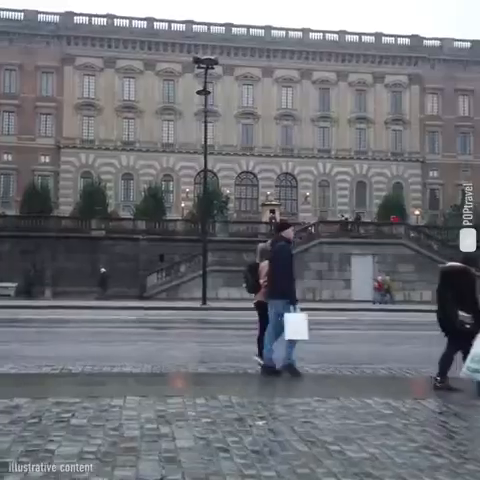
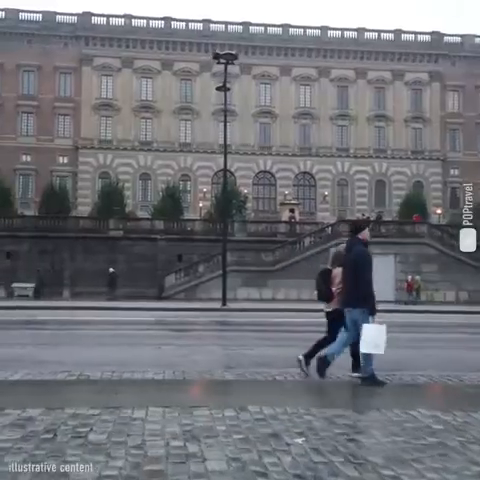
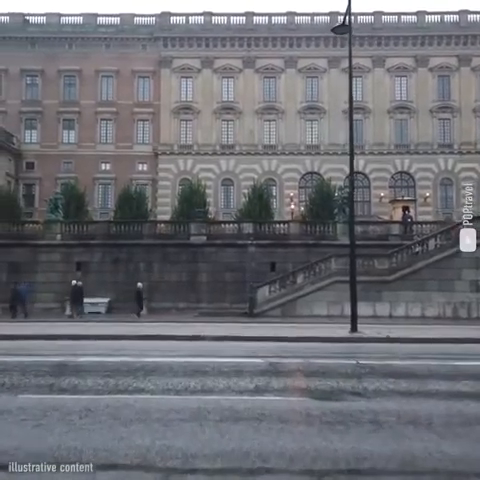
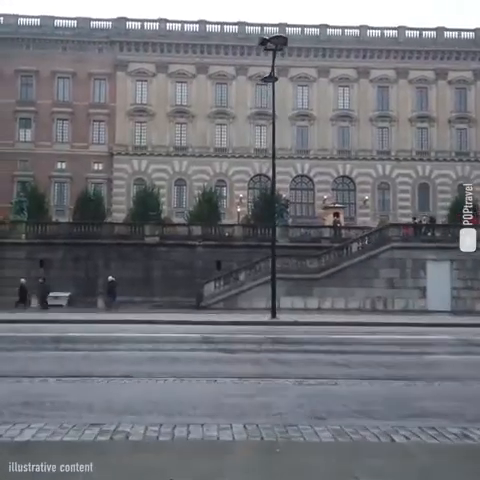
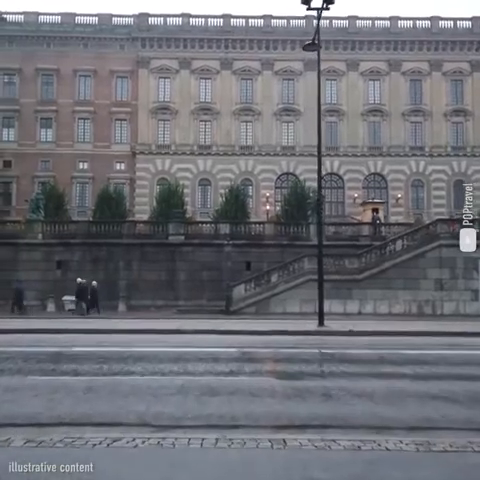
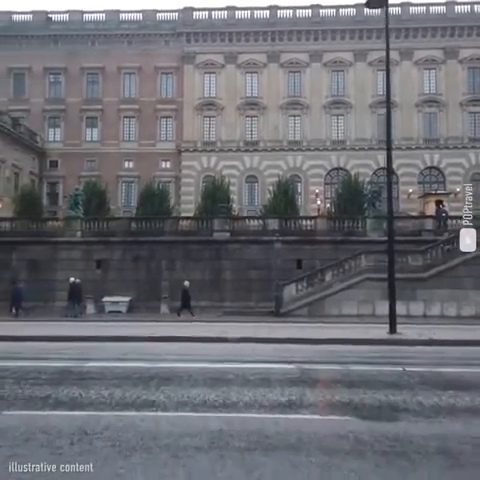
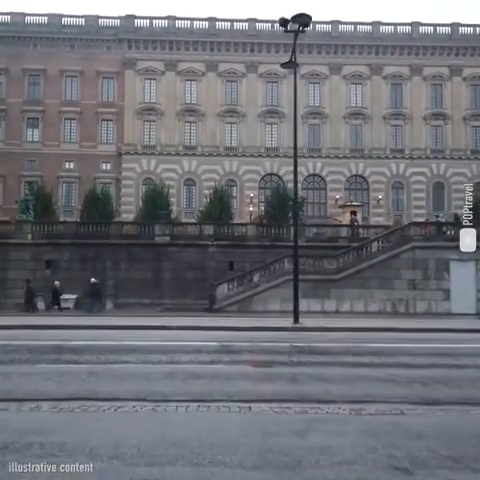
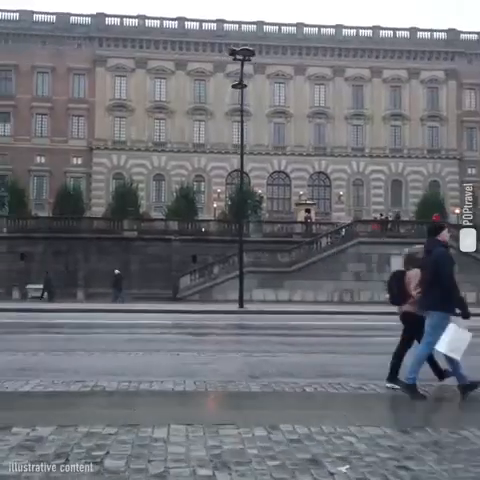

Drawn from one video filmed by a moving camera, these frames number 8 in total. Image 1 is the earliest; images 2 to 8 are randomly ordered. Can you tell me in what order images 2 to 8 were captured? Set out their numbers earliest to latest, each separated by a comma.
2, 8, 4, 7, 5, 3, 6
